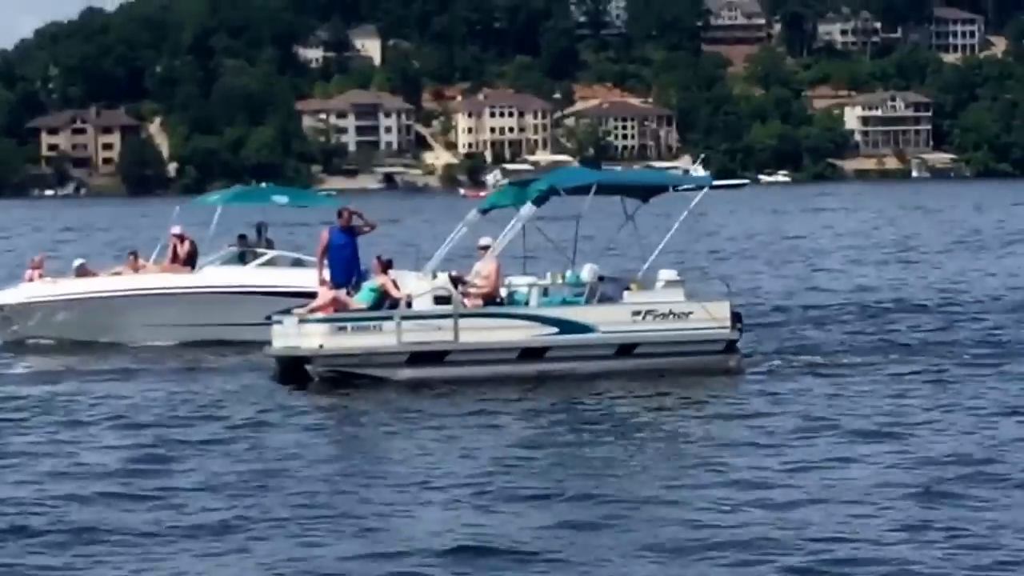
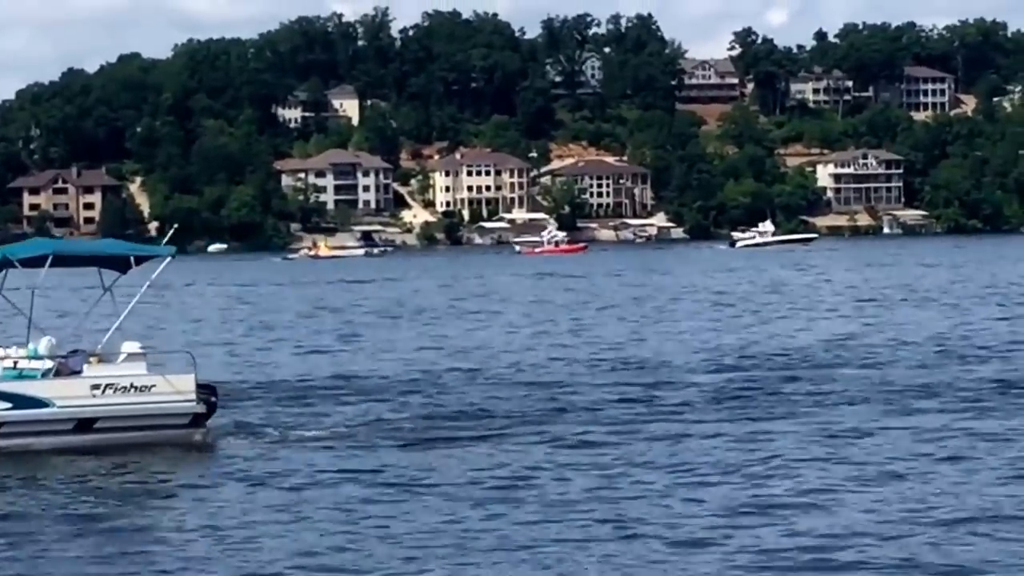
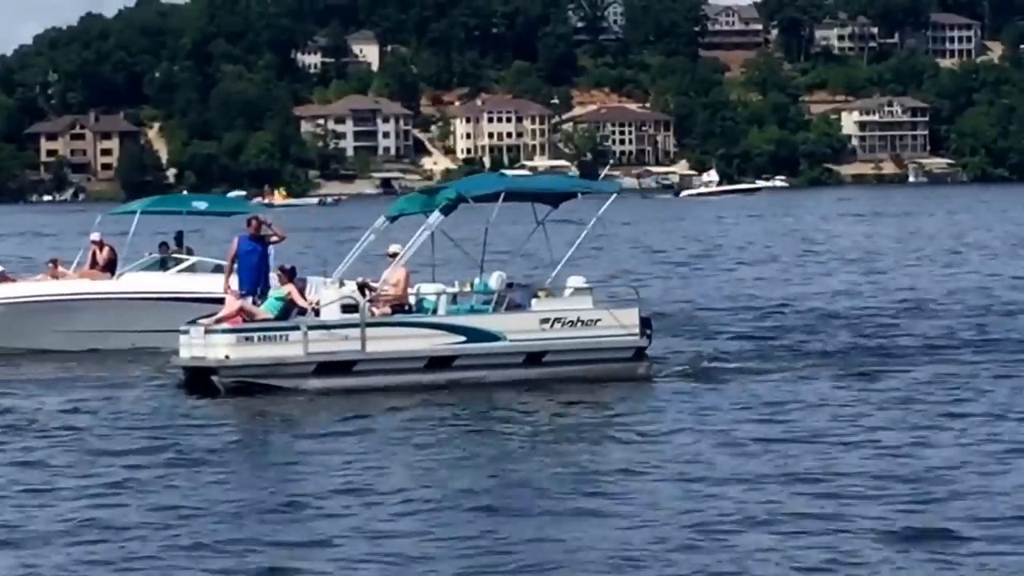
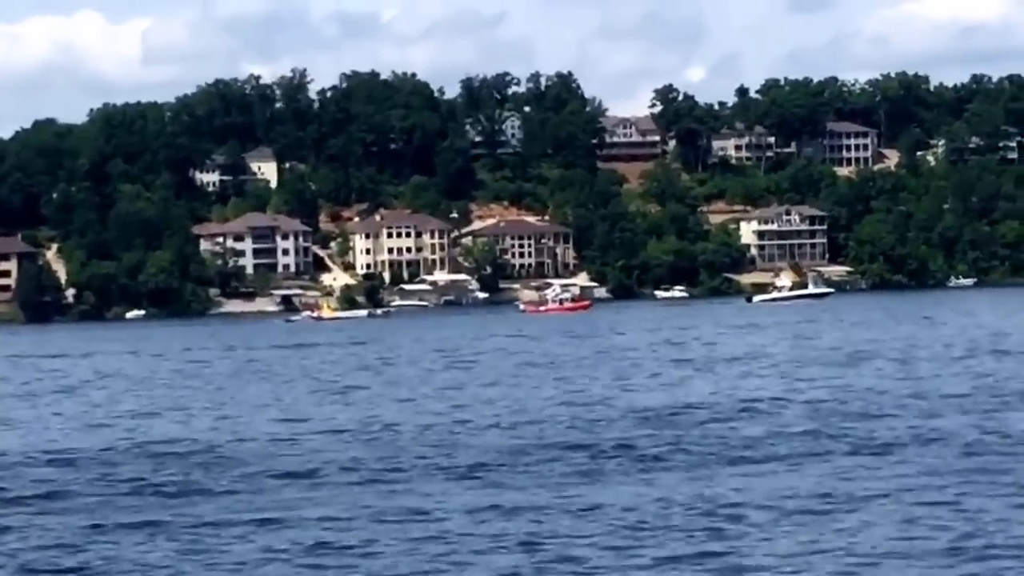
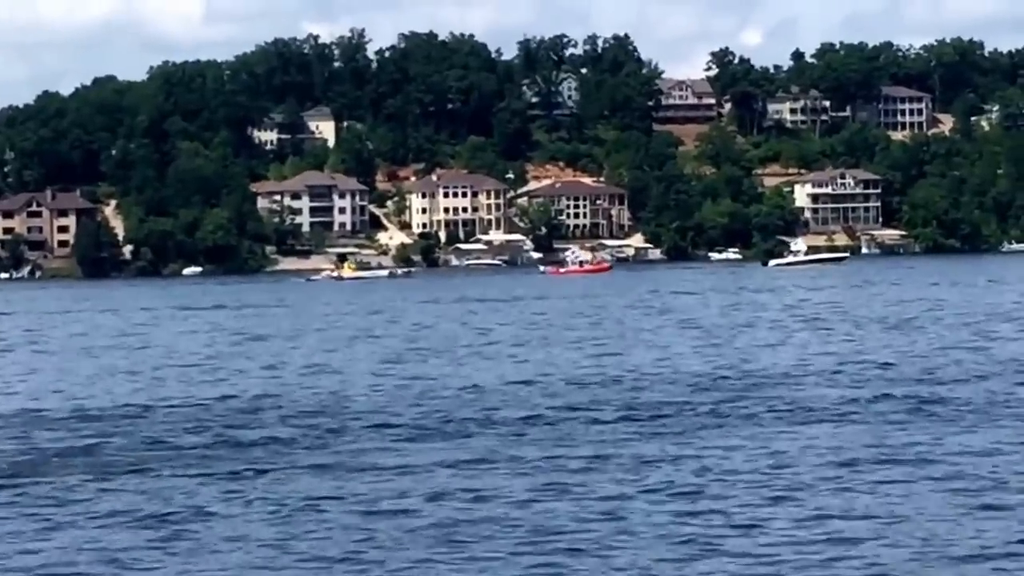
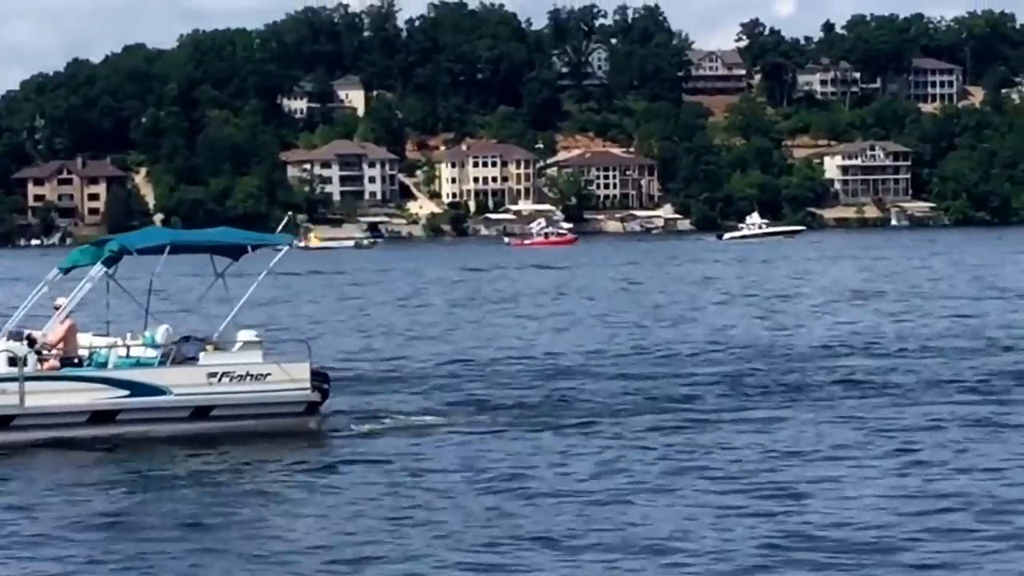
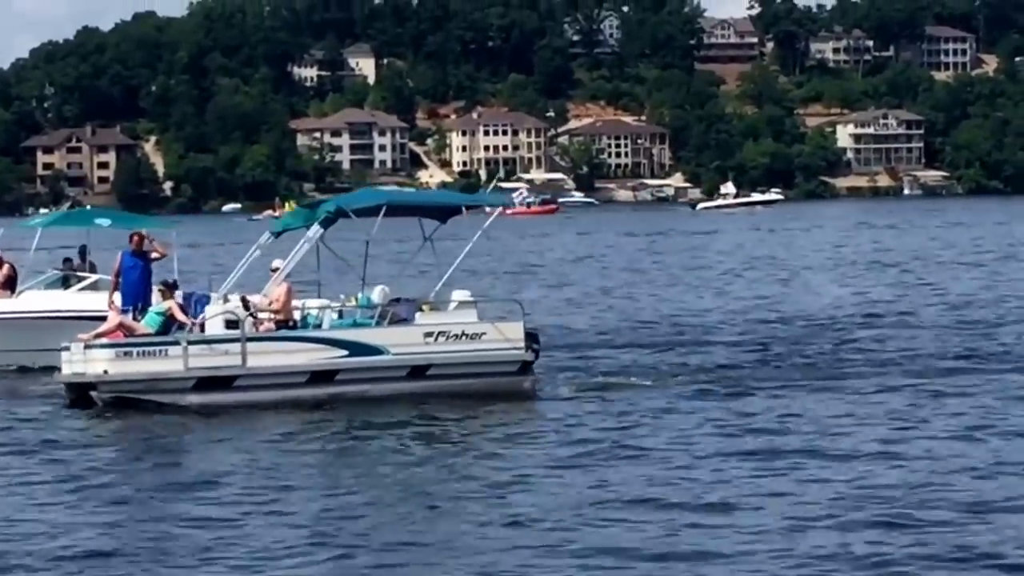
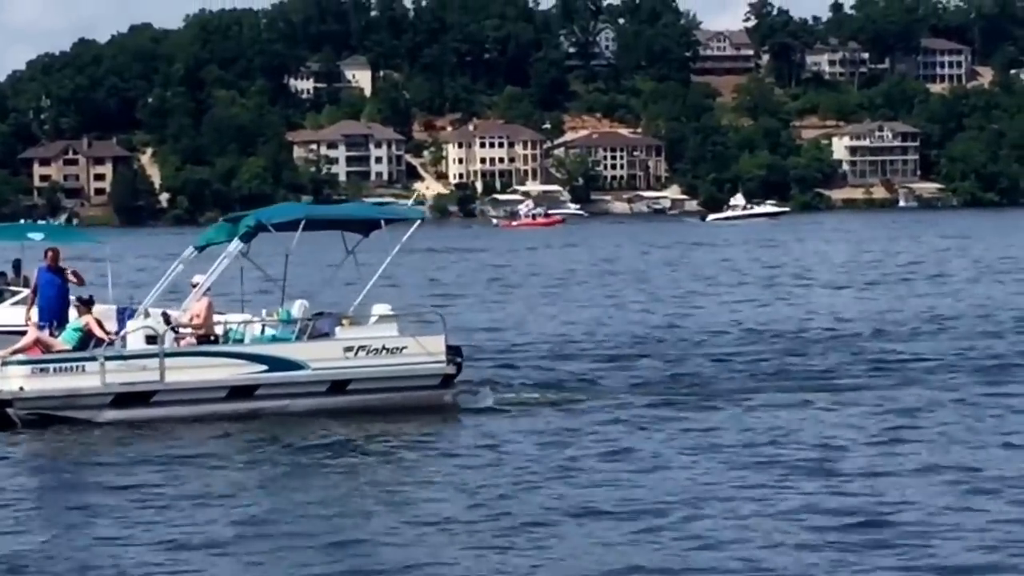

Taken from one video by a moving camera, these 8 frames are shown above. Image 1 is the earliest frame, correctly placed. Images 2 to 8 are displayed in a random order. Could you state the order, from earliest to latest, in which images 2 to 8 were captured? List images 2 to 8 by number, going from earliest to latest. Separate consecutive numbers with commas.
3, 7, 8, 6, 2, 5, 4
